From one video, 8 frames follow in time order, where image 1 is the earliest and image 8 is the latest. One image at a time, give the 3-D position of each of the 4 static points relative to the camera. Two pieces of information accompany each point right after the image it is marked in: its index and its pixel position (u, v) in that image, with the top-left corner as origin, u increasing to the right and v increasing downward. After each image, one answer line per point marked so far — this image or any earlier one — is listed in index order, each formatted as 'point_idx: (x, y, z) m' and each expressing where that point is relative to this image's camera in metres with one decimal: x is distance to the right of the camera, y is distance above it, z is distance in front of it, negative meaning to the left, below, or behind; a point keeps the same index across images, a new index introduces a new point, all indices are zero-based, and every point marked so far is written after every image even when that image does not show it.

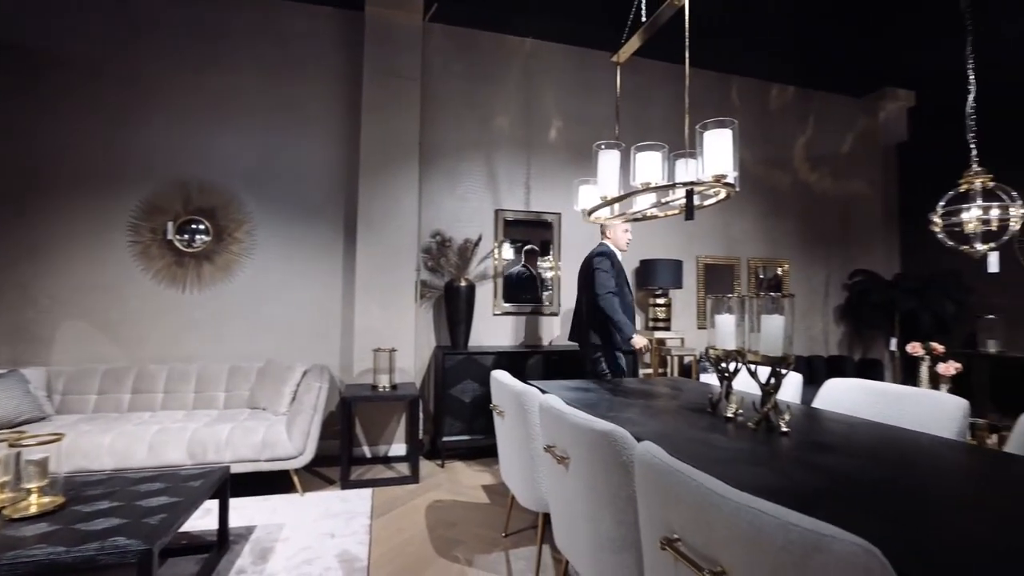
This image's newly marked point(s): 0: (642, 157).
0: (+0.6, +0.6, +2.3) m
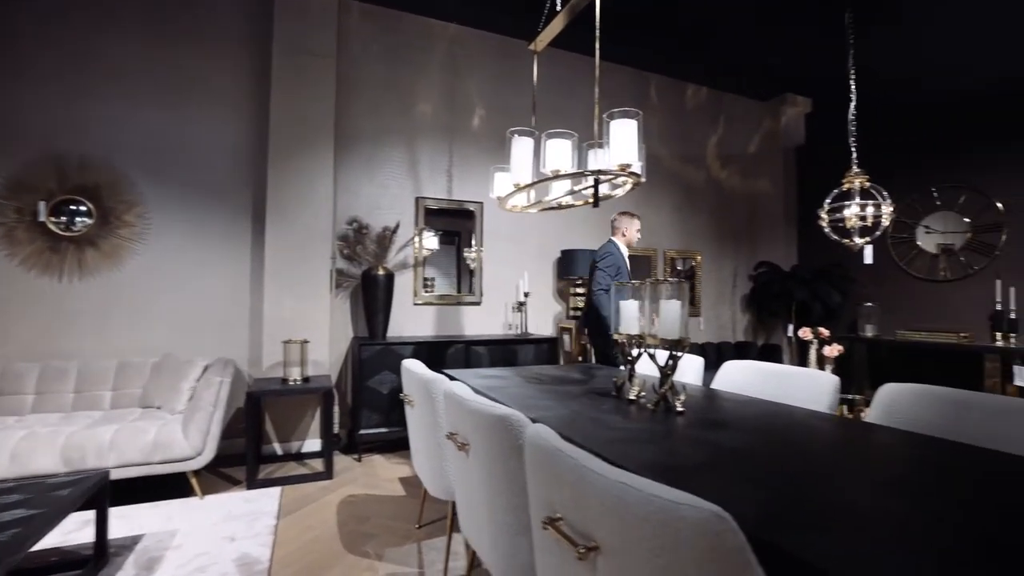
0: (+0.2, +0.7, +2.3) m
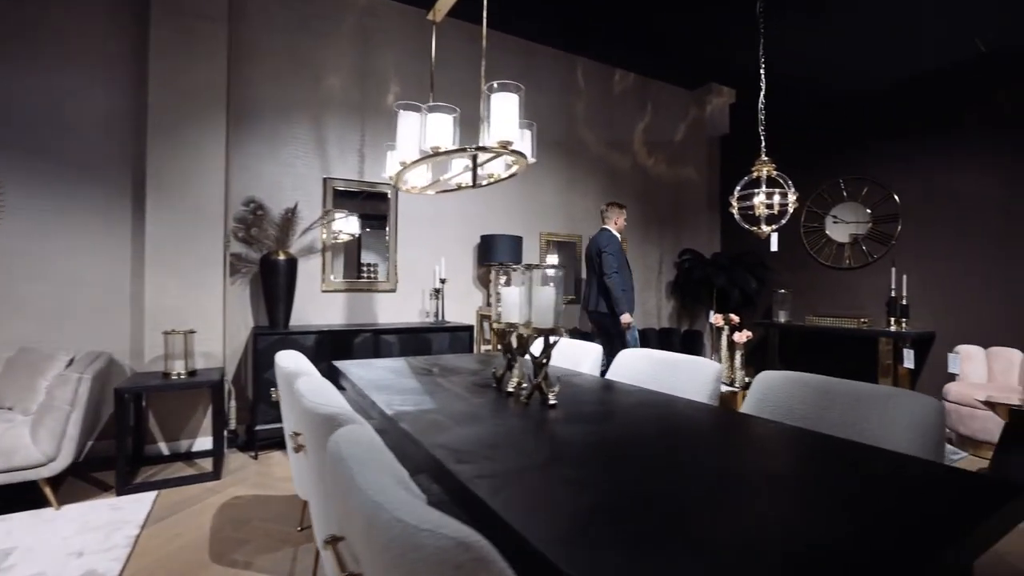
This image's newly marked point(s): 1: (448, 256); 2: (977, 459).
0: (-0.3, +0.7, +2.1) m
1: (-0.6, +0.3, +4.7) m
2: (+3.3, -1.2, +3.5) m
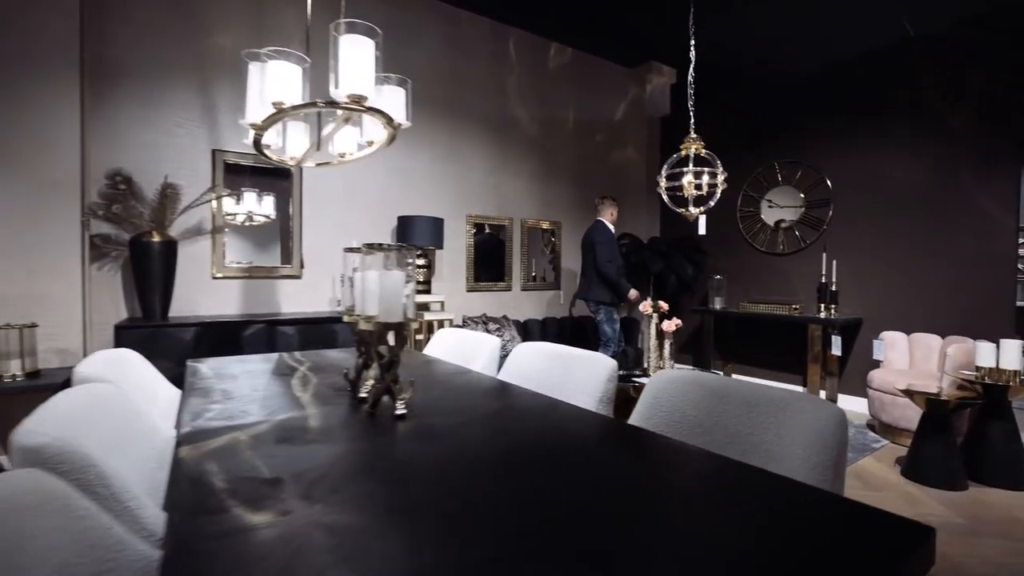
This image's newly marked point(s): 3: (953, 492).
0: (-0.8, +0.8, +1.7) m
1: (-1.3, +0.4, +4.3) m
2: (+2.7, -1.1, +3.4) m
3: (+2.5, -1.2, +2.8) m
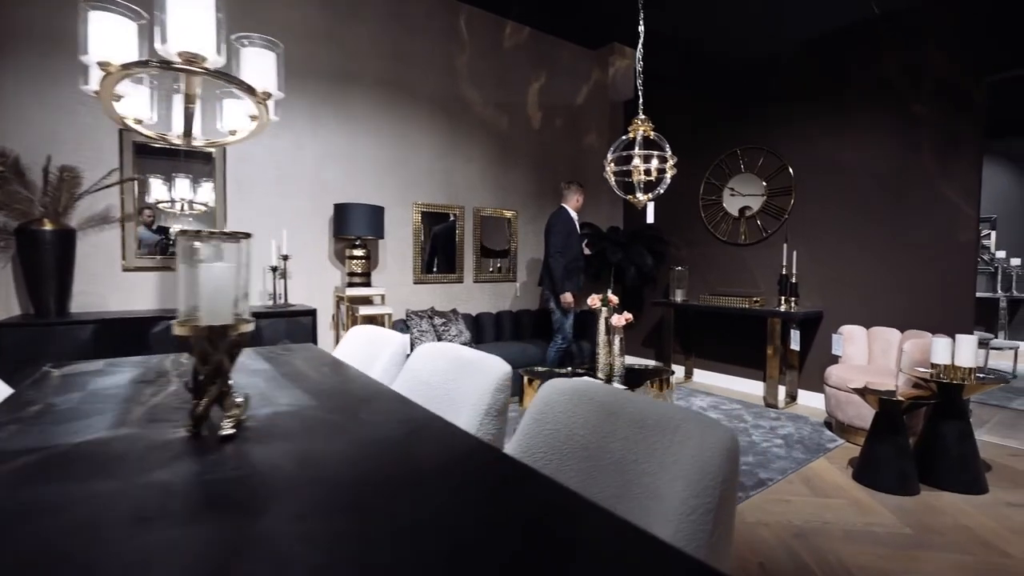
0: (-1.2, +0.8, +1.5) m
1: (-1.8, +0.5, +4.0) m
2: (+2.2, -1.1, +3.3) m
3: (+2.1, -1.1, +2.6) m
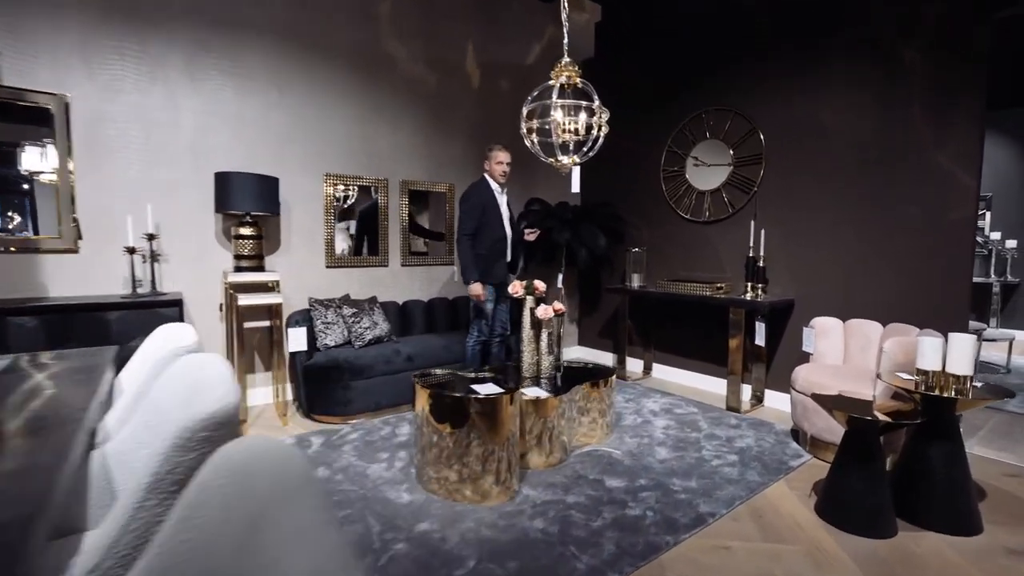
0: (-1.8, +0.8, +0.8) m
1: (-2.3, +0.6, +3.4) m
2: (+1.7, -1.0, +2.7) m
3: (+1.5, -1.1, +2.1) m
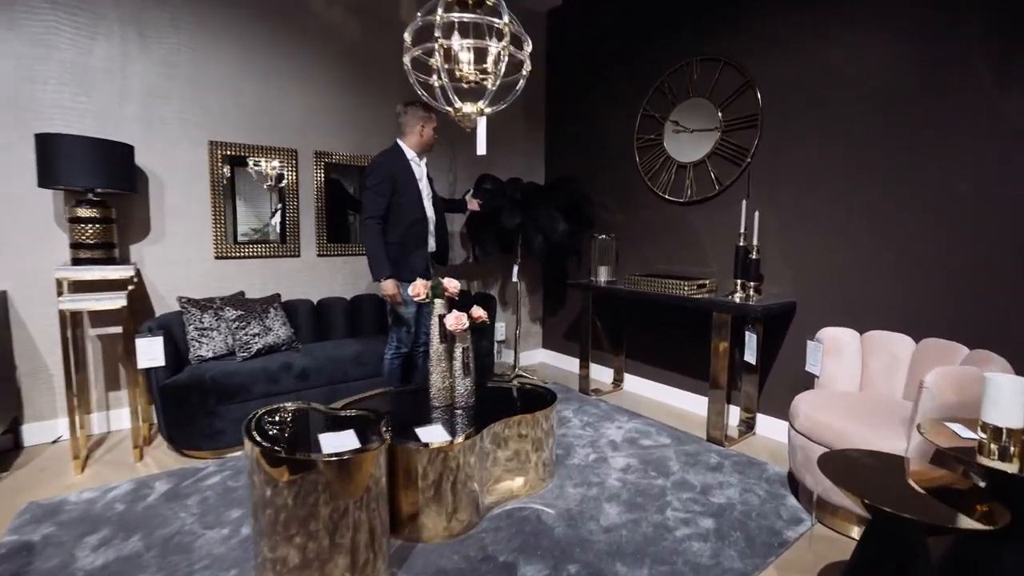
0: (-2.2, +0.8, 0.0) m
1: (-2.8, +0.6, +2.6) m
2: (+1.2, -1.0, +1.9) m
3: (+1.1, -1.1, +1.3) m
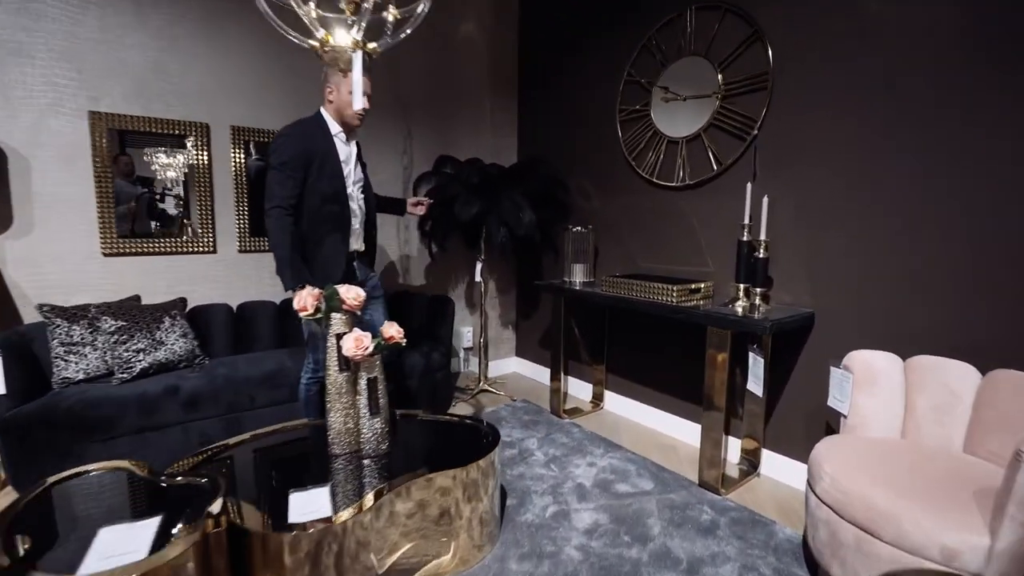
0: (-2.5, +0.7, -0.6) m
1: (-3.0, +0.6, +2.0) m
2: (+1.0, -1.0, +1.4) m
3: (+0.8, -1.1, +0.7) m
